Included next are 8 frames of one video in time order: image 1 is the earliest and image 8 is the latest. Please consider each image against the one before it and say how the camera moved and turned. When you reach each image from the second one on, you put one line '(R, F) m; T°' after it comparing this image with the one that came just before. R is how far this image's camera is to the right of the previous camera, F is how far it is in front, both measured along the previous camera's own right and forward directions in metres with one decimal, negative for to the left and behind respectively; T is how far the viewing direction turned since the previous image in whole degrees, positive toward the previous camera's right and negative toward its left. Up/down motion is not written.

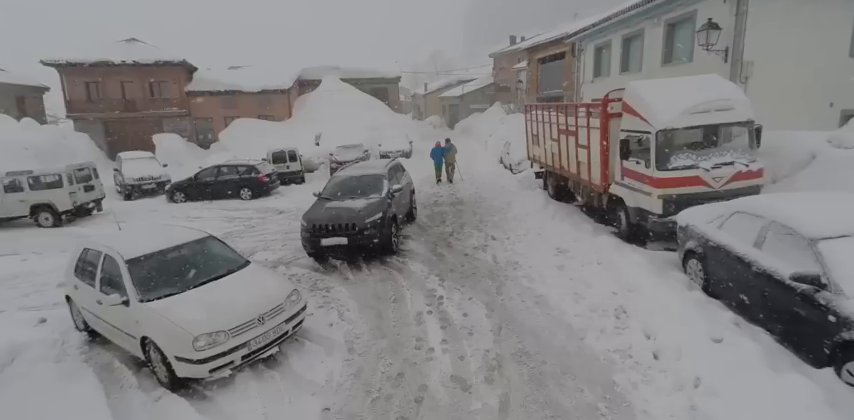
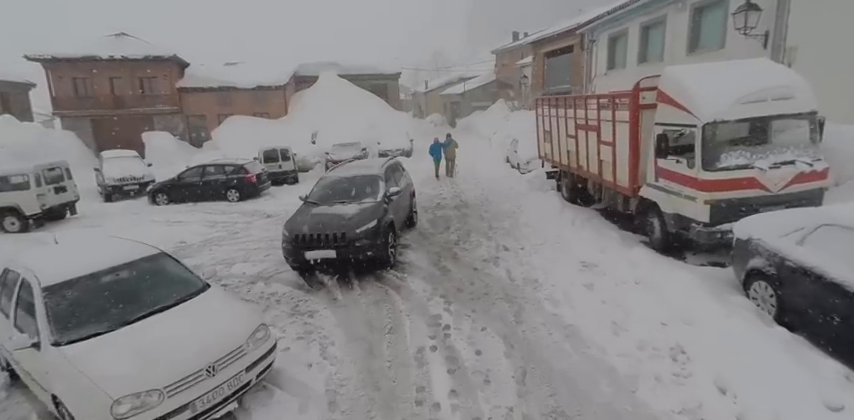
(0.0, +1.3) m; 0°
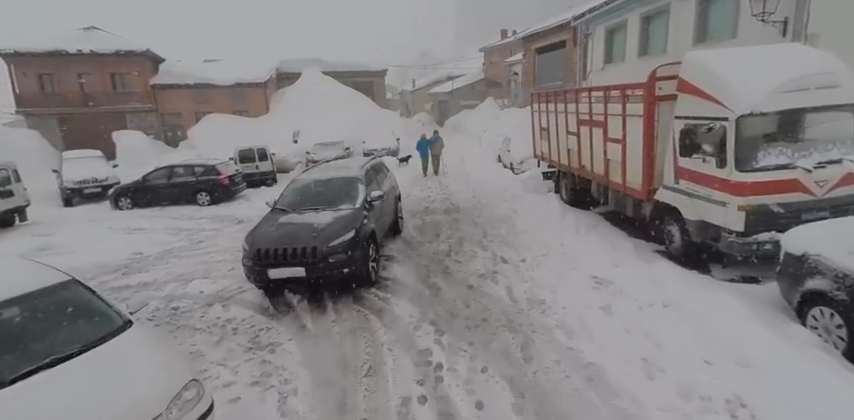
(0.0, +1.1) m; +1°
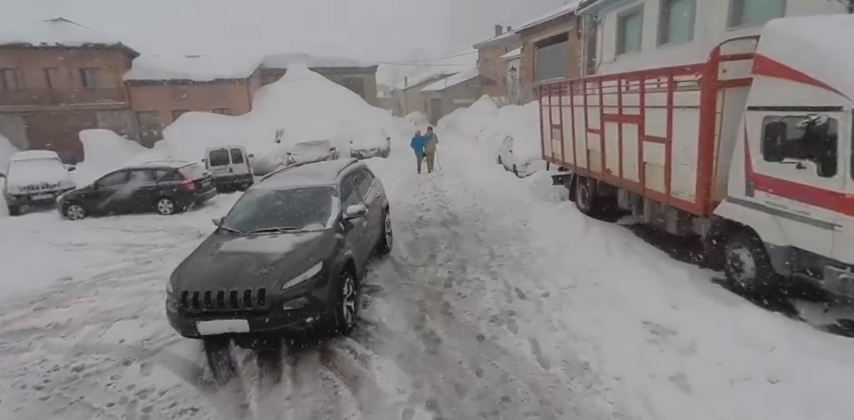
(0.0, +1.8) m; +1°
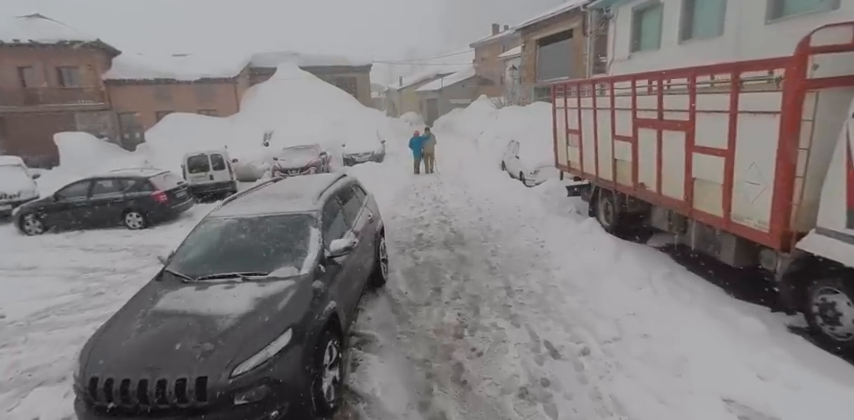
(-0.1, +1.3) m; +1°
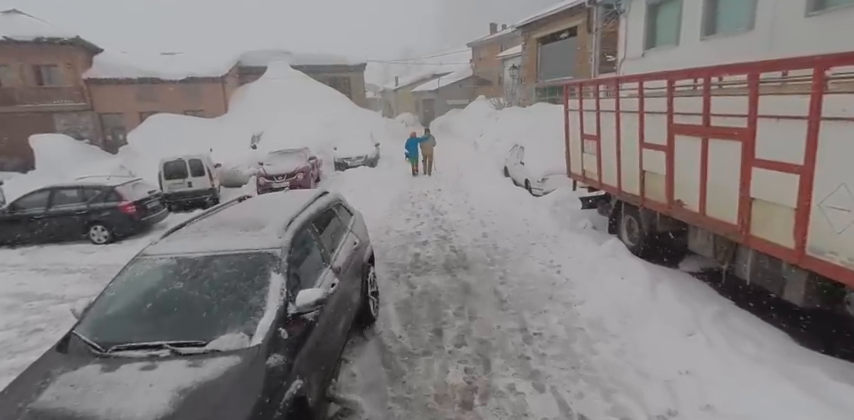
(0.0, +1.1) m; 0°
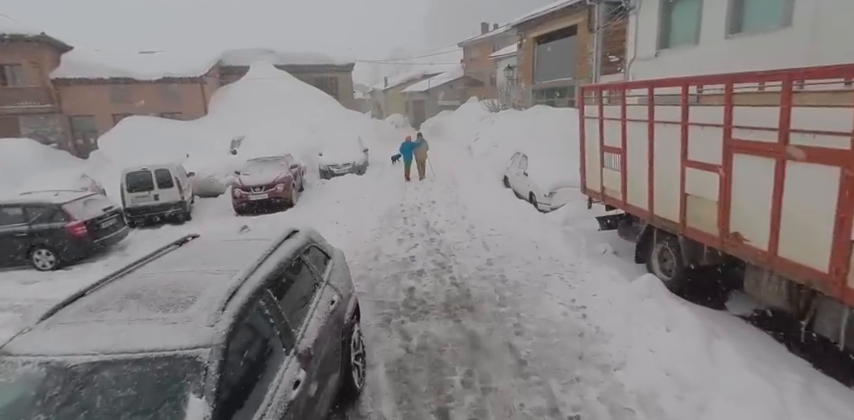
(-0.1, +1.2) m; +1°
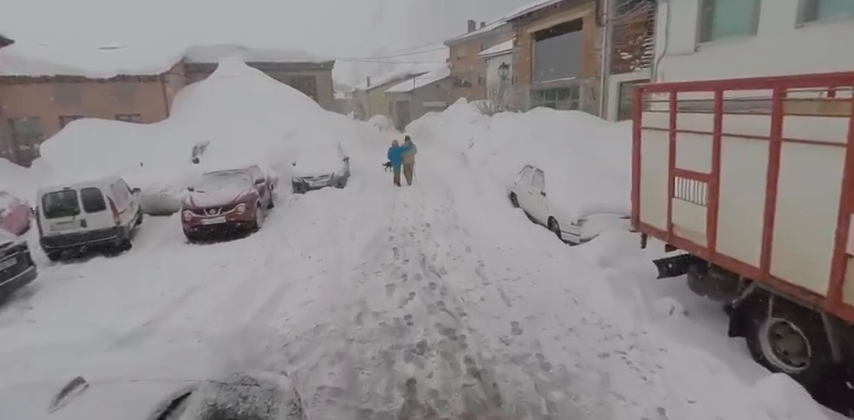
(-0.2, +2.2) m; +2°
